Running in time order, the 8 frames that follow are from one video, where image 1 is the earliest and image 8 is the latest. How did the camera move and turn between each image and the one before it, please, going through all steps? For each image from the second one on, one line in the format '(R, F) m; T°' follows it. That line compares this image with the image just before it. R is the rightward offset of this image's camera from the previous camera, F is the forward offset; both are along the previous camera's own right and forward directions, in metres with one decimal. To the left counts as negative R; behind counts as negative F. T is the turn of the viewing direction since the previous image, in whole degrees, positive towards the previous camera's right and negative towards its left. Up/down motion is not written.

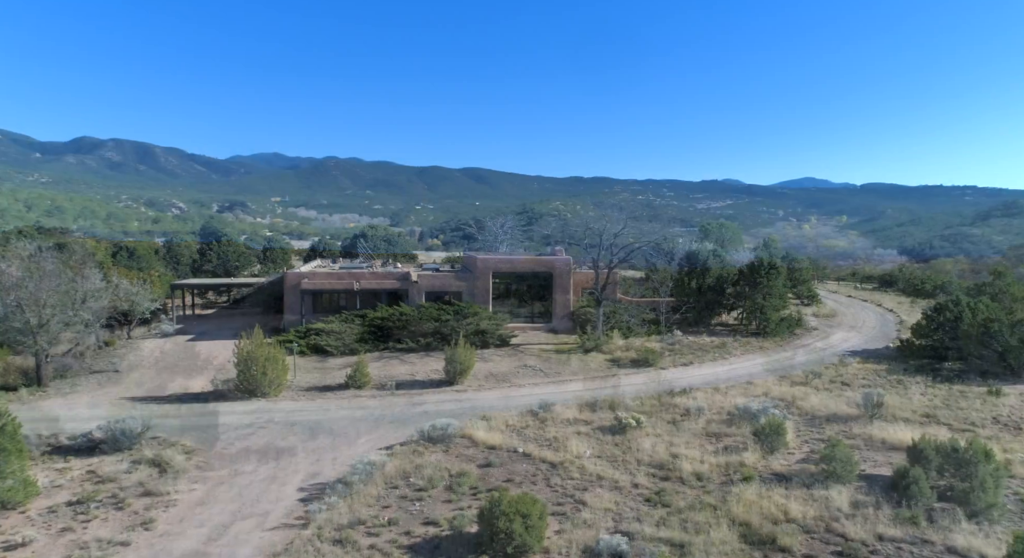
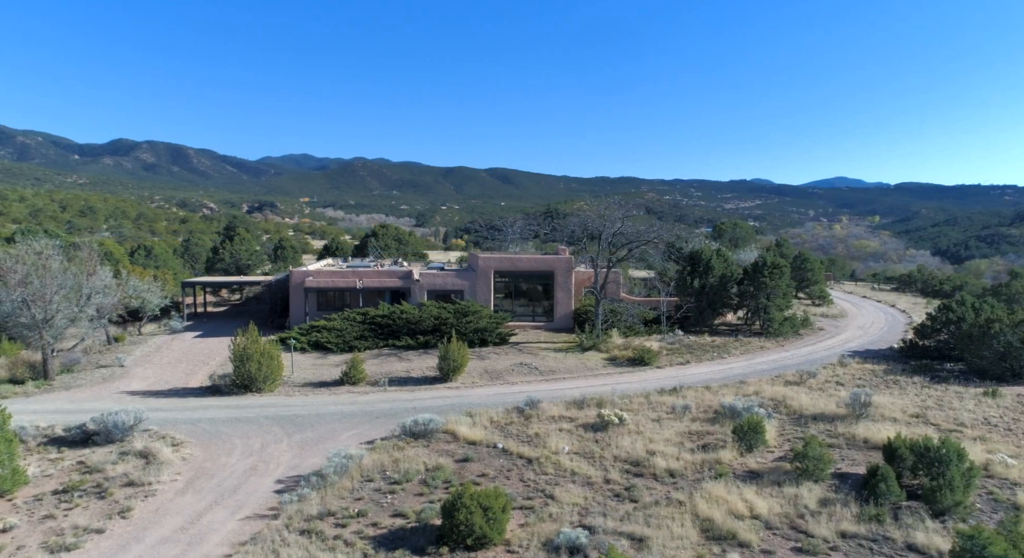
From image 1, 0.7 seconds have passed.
(+0.6, -0.1) m; -1°
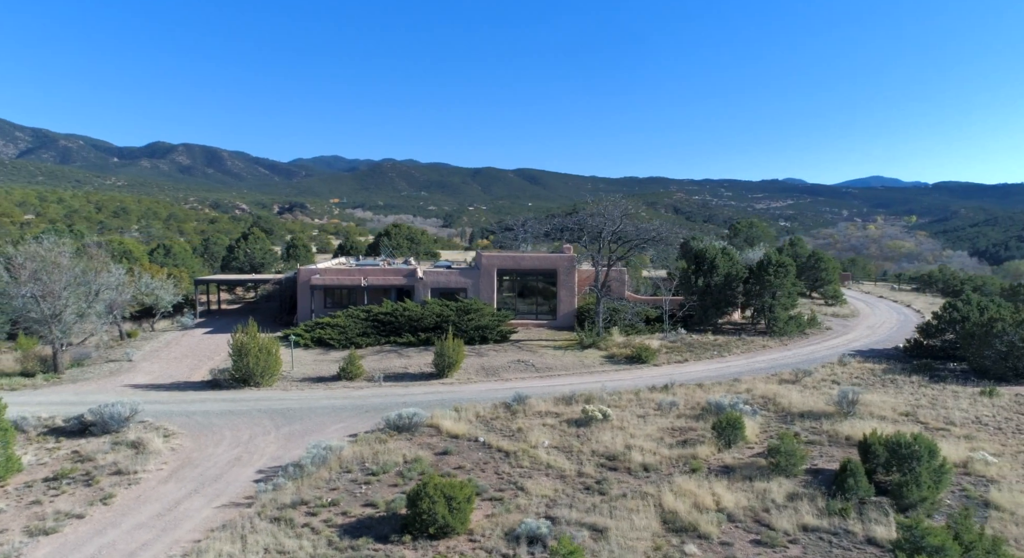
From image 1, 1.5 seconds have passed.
(+0.6, -0.1) m; -2°
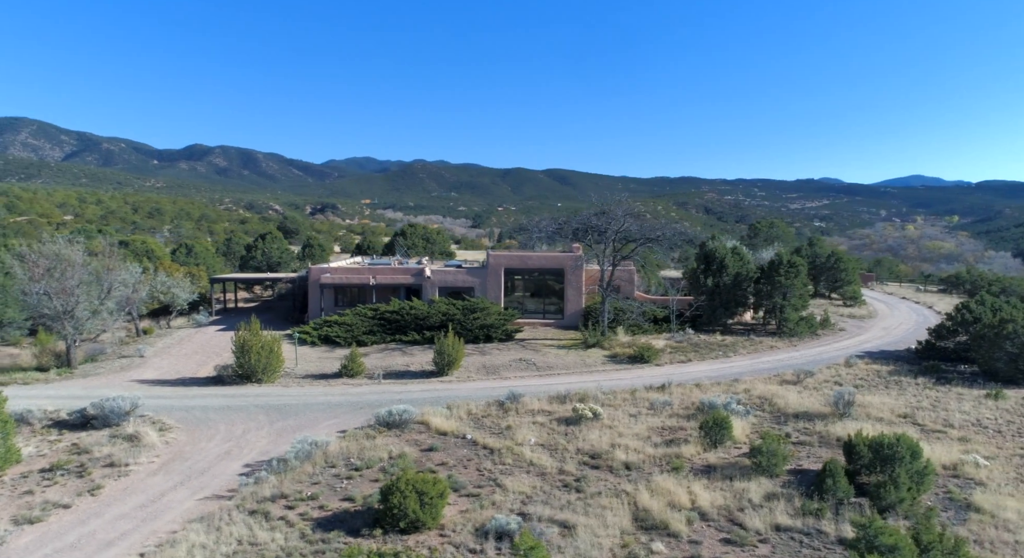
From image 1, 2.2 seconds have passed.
(+0.6, 0.0) m; -2°
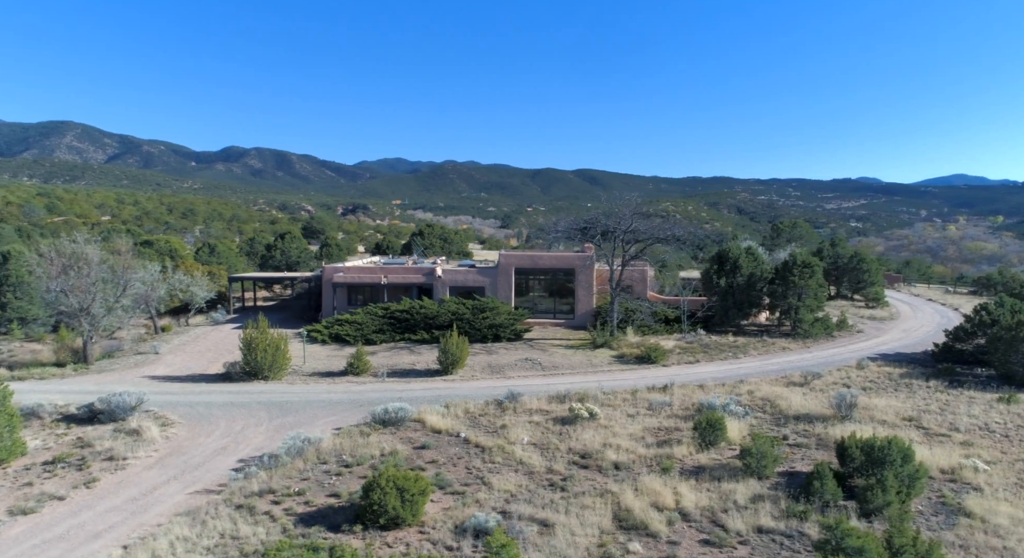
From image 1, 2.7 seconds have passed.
(+0.5, 0.0) m; -2°
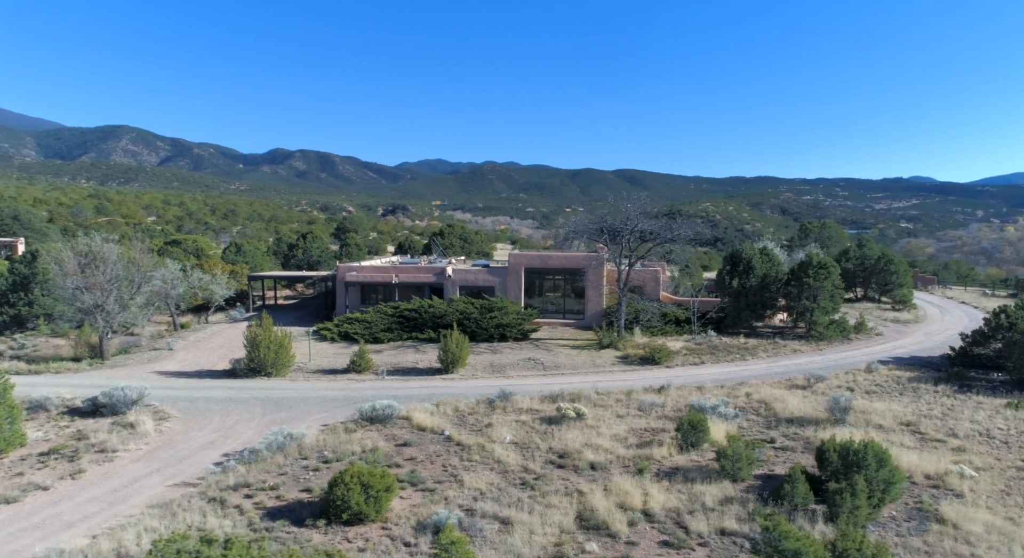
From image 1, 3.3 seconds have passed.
(+0.8, 0.0) m; -2°
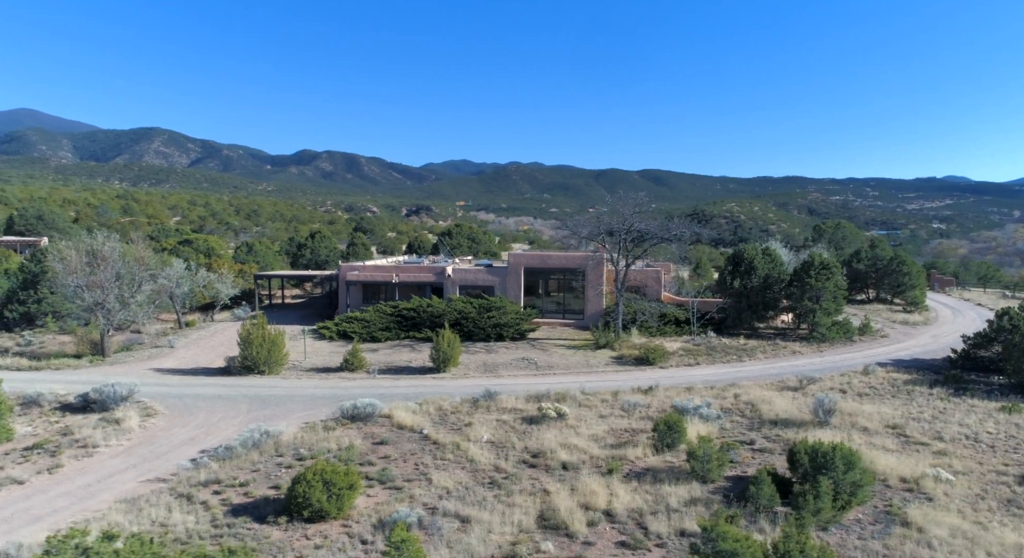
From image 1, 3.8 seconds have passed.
(+0.6, 0.0) m; -1°
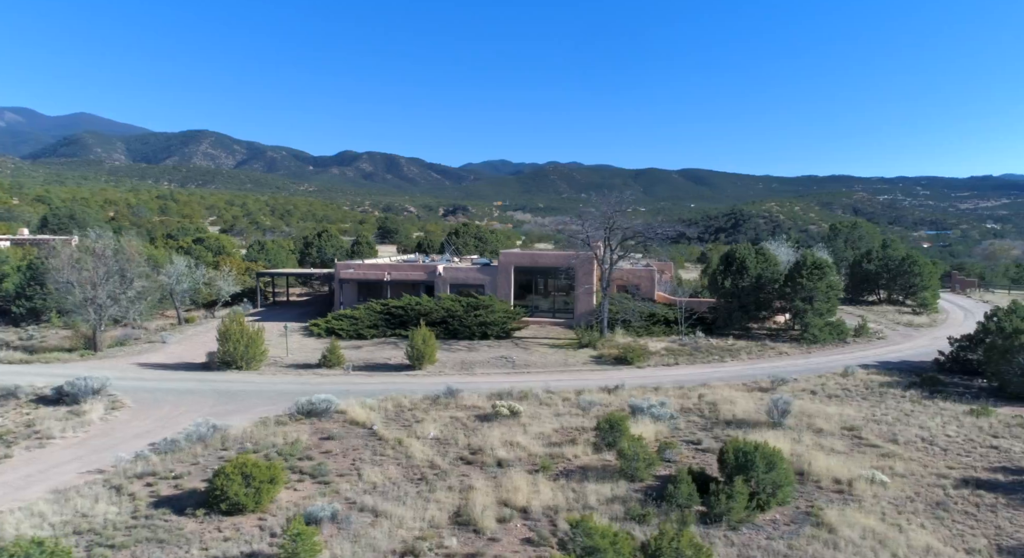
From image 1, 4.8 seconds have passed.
(+1.2, 0.0) m; -2°
